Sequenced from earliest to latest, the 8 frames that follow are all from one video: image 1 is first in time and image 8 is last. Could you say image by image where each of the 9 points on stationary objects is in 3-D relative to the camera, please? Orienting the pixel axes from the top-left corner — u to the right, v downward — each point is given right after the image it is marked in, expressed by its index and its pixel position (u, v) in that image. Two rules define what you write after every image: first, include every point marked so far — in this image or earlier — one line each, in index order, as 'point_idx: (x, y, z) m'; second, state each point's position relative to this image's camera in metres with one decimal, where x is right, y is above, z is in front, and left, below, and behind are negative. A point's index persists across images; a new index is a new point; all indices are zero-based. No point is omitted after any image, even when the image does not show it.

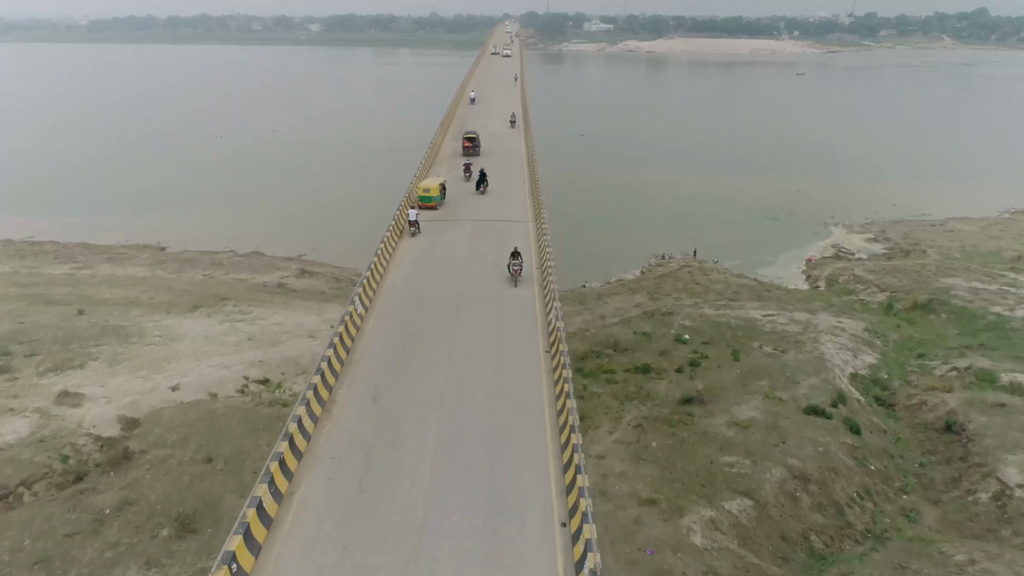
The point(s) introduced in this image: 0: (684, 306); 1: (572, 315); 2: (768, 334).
0: (+4.1, -0.5, +19.2) m
1: (+1.4, -0.7, +19.3) m
2: (+5.4, -1.0, +16.7) m
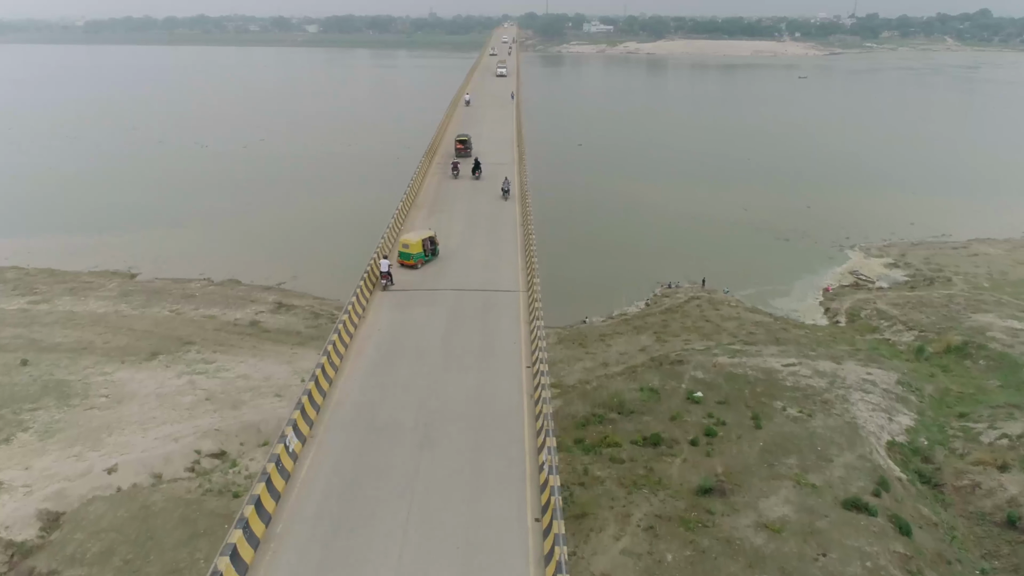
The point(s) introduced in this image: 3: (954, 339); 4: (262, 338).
0: (+4.0, -1.4, +17.4) m
1: (+1.3, -1.6, +17.5) m
2: (+5.3, -1.9, +14.9) m
3: (+10.4, -1.2, +18.4) m
4: (-5.9, -1.2, +18.5) m
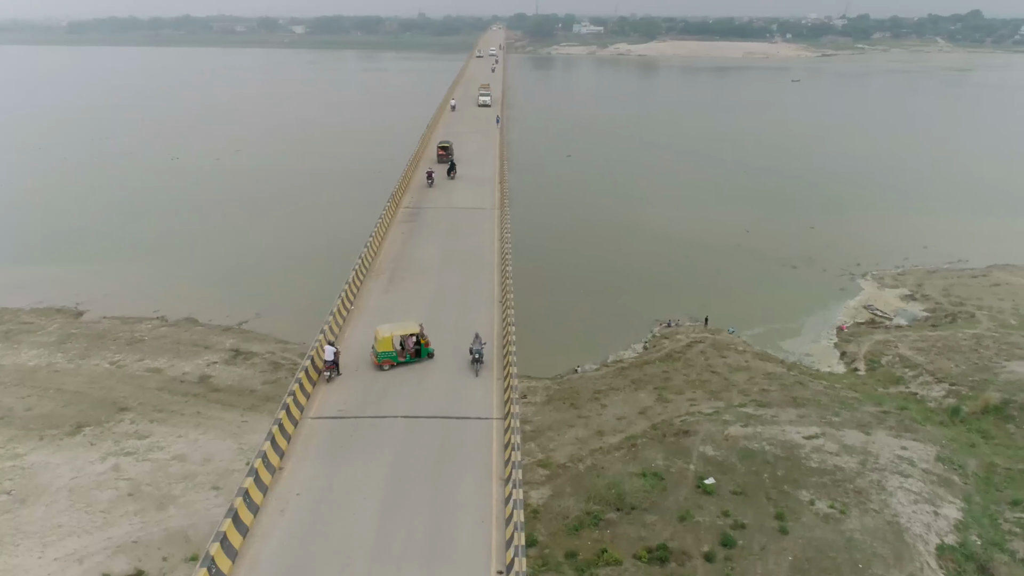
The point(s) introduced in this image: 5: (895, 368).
0: (+3.6, -2.5, +15.3) m
1: (+0.9, -2.7, +15.4) m
2: (+4.9, -3.0, +12.8) m
3: (+10.0, -2.3, +16.3) m
4: (-6.3, -2.3, +16.3) m
5: (+9.2, -1.9, +18.9) m
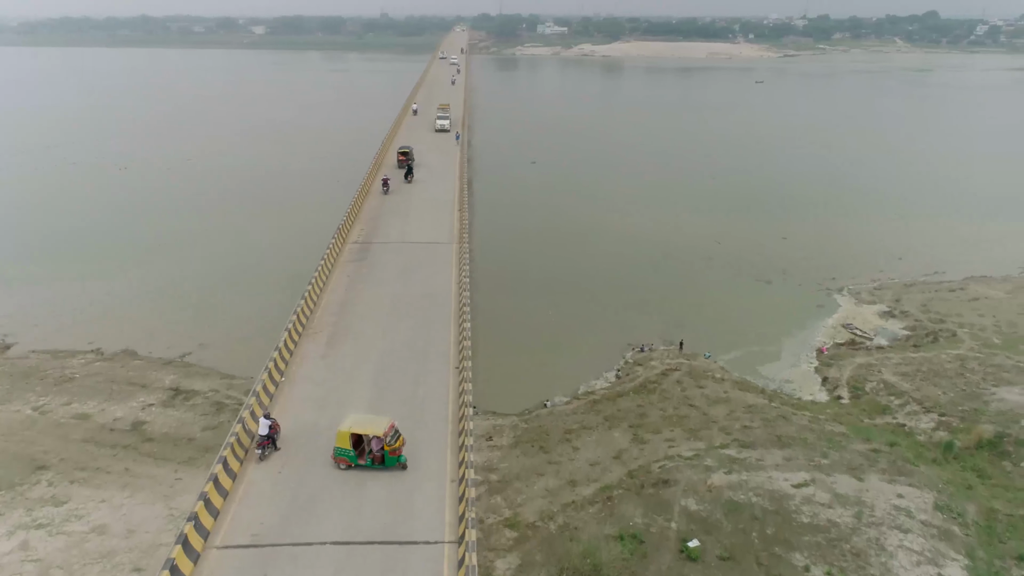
0: (+3.0, -3.1, +14.1) m
1: (+0.3, -3.4, +14.1) m
2: (+4.4, -3.6, +11.7) m
3: (+9.3, -2.8, +15.4) m
4: (-7.0, -3.1, +14.7) m
5: (+8.4, -2.5, +18.0) m
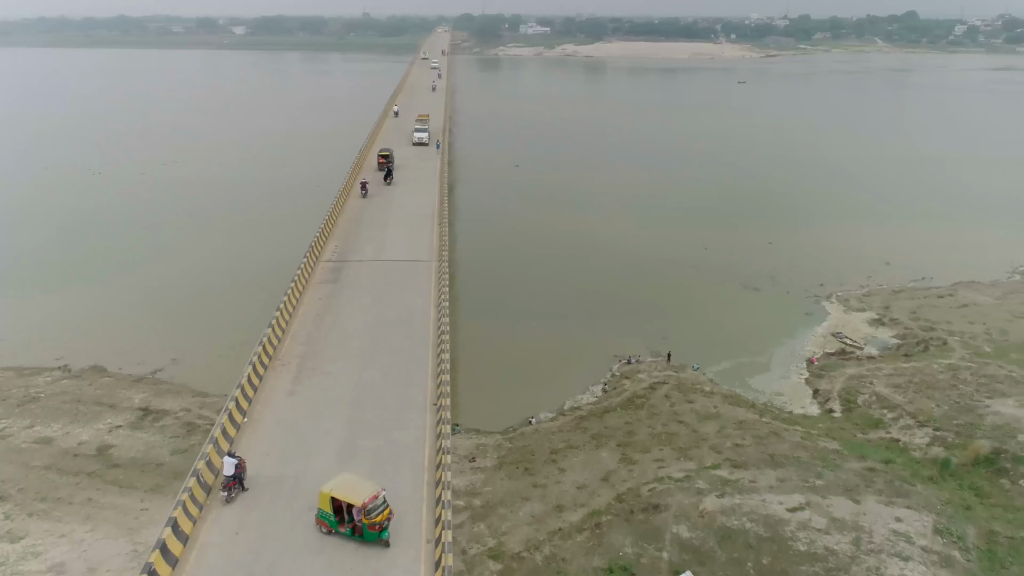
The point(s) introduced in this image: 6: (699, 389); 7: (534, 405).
0: (+2.7, -3.4, +13.6) m
1: (0.0, -3.7, +13.5) m
2: (+4.2, -3.9, +11.2) m
3: (+9.0, -3.1, +15.0) m
4: (-7.2, -3.4, +14.0) m
5: (+8.1, -2.7, +17.6) m
6: (+4.4, -2.4, +18.4) m
7: (+0.5, -2.8, +18.7) m
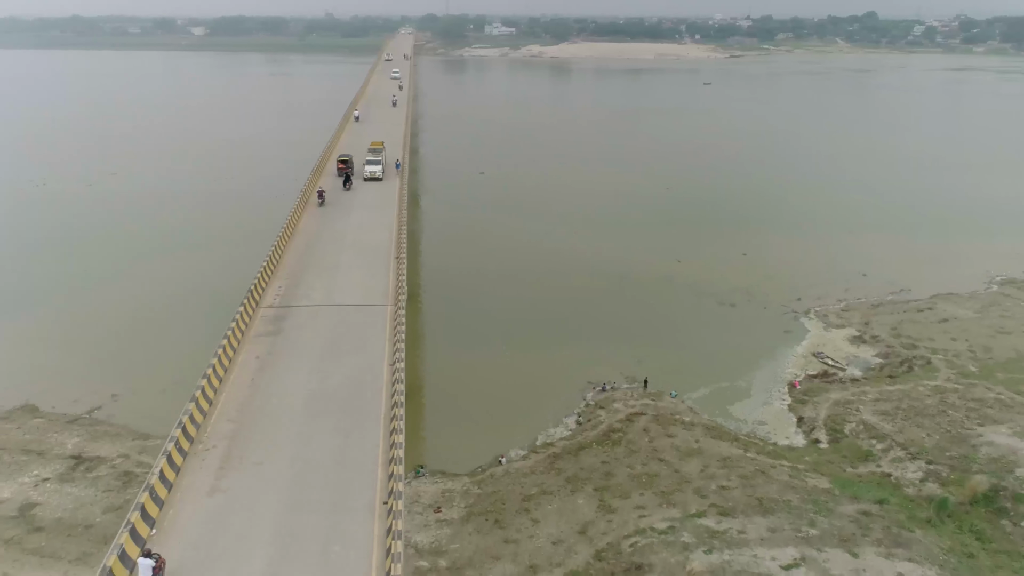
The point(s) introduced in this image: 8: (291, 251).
0: (+2.2, -4.0, +12.5) m
1: (-0.5, -4.3, +12.3) m
2: (+3.8, -4.4, +10.1) m
3: (+8.5, -3.5, +14.2) m
4: (-7.7, -4.1, +12.5) m
5: (+7.4, -3.2, +16.7) m
6: (+3.7, -2.9, +17.4) m
7: (-0.2, -3.4, +17.5) m
8: (-5.5, +1.3, +20.0) m
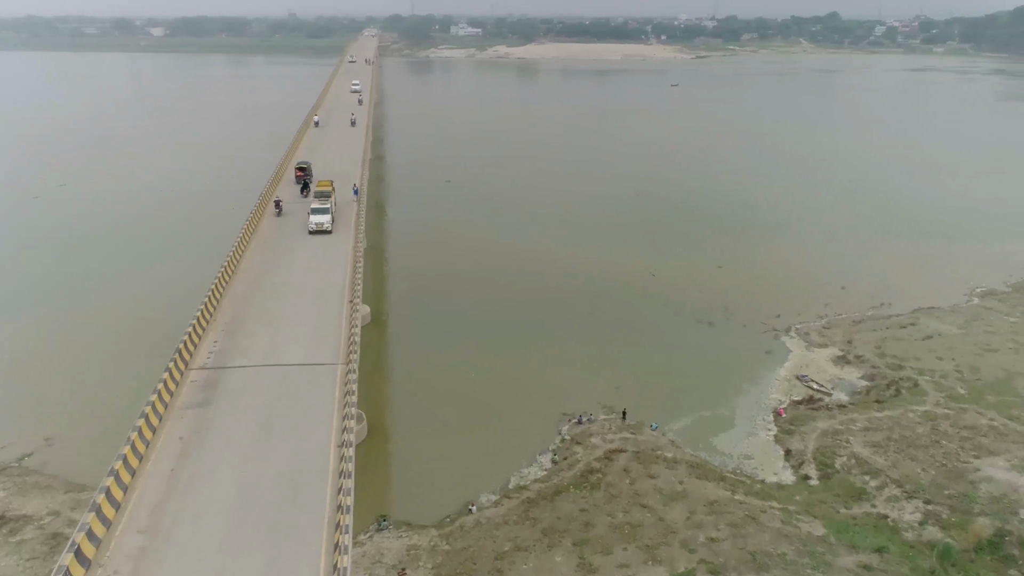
0: (+1.8, -4.6, +11.4) m
1: (-0.8, -4.9, +11.1) m
2: (+3.5, -5.0, +9.1) m
3: (+8.0, -4.1, +13.3) m
4: (-8.1, -4.8, +10.9) m
5: (+6.8, -3.7, +15.7) m
6: (+3.1, -3.5, +16.3) m
7: (-0.8, -4.0, +16.3) m
8: (-6.2, +0.6, +18.6) m
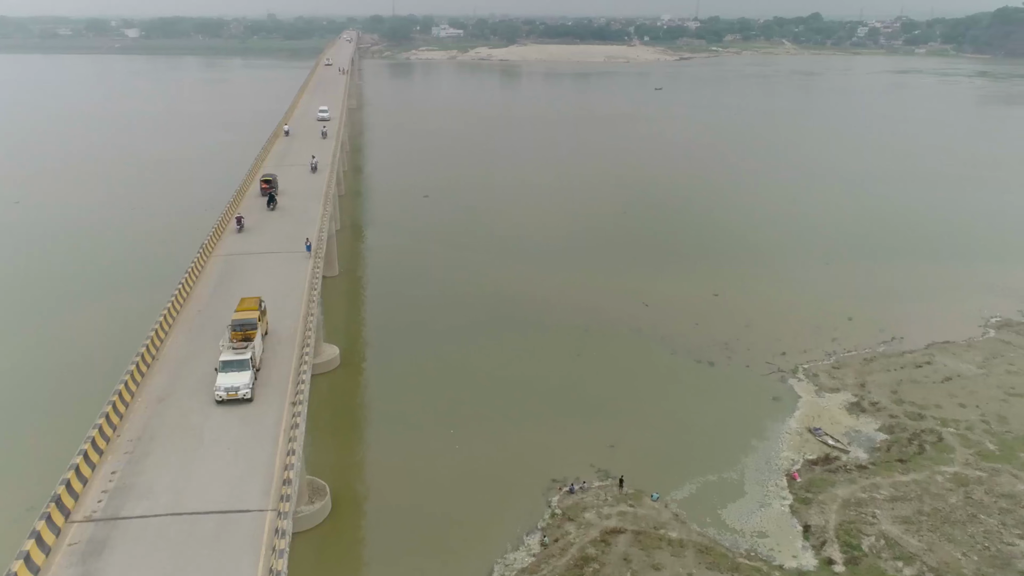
0: (+1.6, -5.6, +9.4) m
1: (-1.0, -6.0, +9.0) m
2: (+3.3, -6.1, +7.1) m
3: (+7.7, -5.1, +11.4) m
4: (-8.3, -6.0, +8.7) m
5: (+6.5, -4.8, +13.8) m
6: (+2.8, -4.6, +14.3) m
7: (-1.1, -5.1, +14.3) m
8: (-6.6, -0.6, +16.4) m
